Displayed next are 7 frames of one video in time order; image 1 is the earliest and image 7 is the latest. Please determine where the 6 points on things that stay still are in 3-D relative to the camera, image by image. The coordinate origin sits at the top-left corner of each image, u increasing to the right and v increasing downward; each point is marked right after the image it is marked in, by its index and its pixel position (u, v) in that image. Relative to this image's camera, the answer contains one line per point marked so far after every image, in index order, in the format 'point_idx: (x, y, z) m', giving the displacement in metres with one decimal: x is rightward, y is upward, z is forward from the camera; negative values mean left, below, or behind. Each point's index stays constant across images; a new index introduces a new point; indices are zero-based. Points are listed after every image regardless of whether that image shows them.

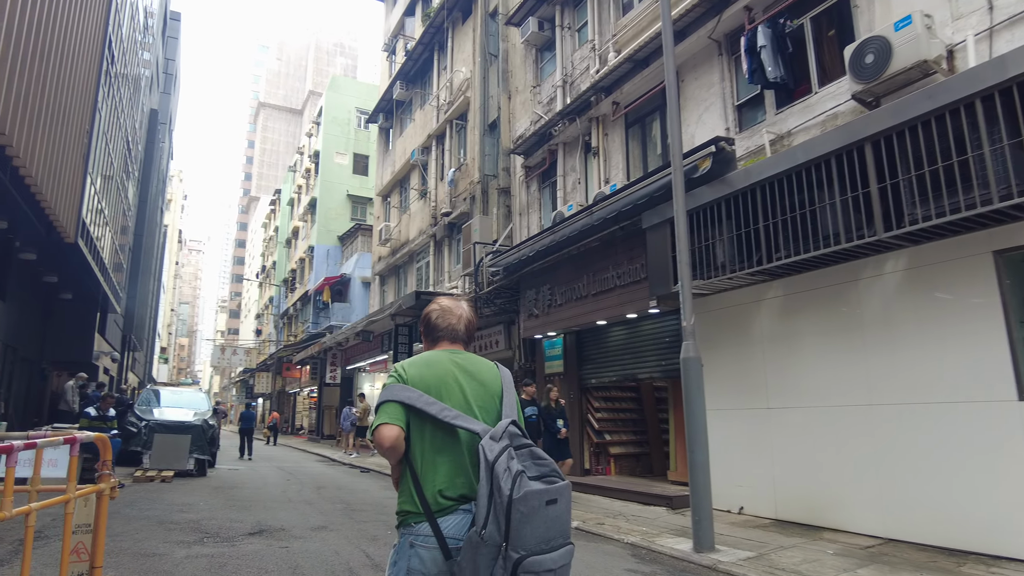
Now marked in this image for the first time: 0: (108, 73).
0: (-10.4, +5.6, +16.7) m
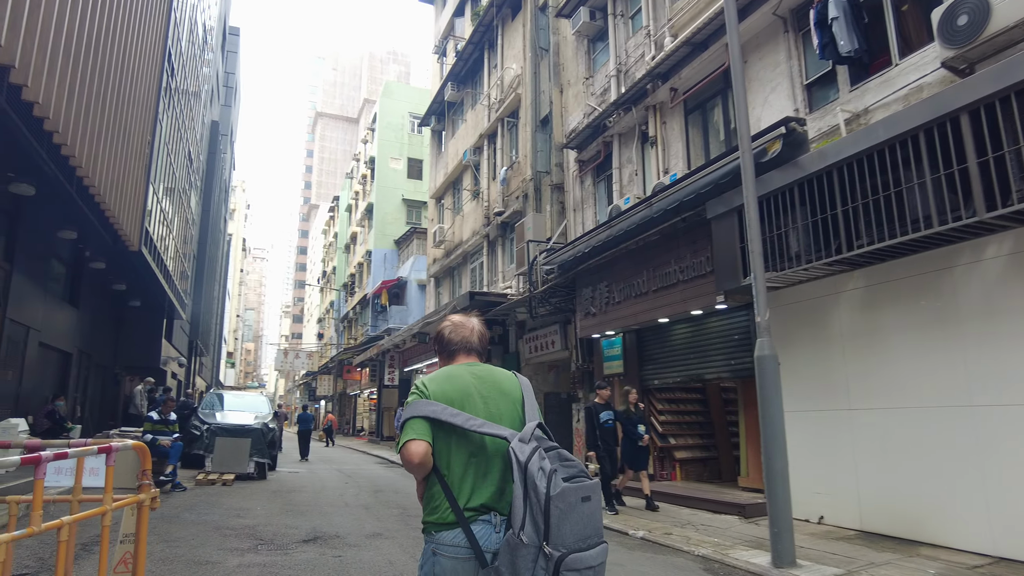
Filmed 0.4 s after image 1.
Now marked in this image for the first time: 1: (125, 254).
0: (-9.1, +5.4, +17.2) m
1: (-8.3, +0.7, +13.9) m
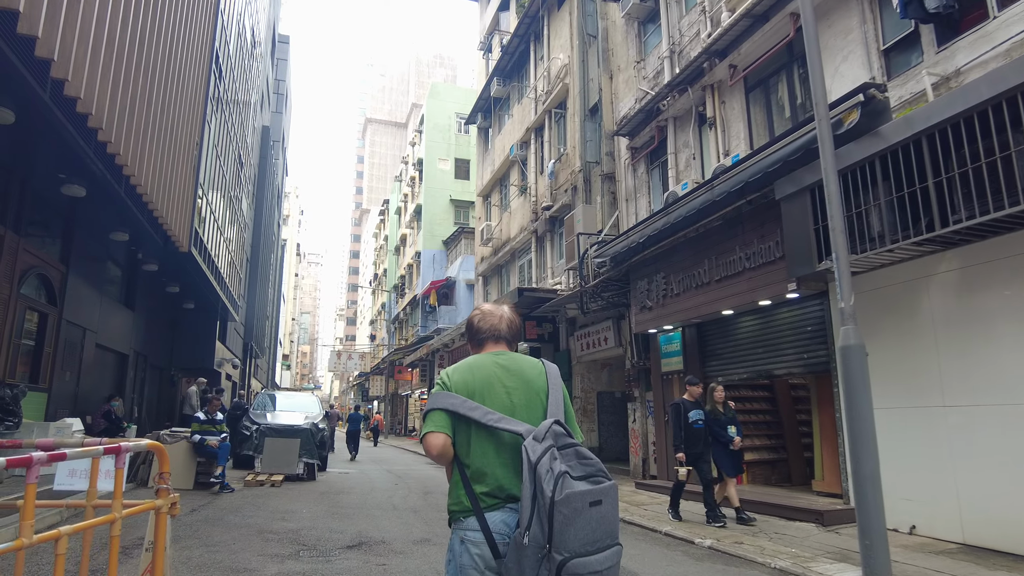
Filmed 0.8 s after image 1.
0: (-7.9, +5.3, +17.4) m
1: (-7.3, +0.7, +14.0) m
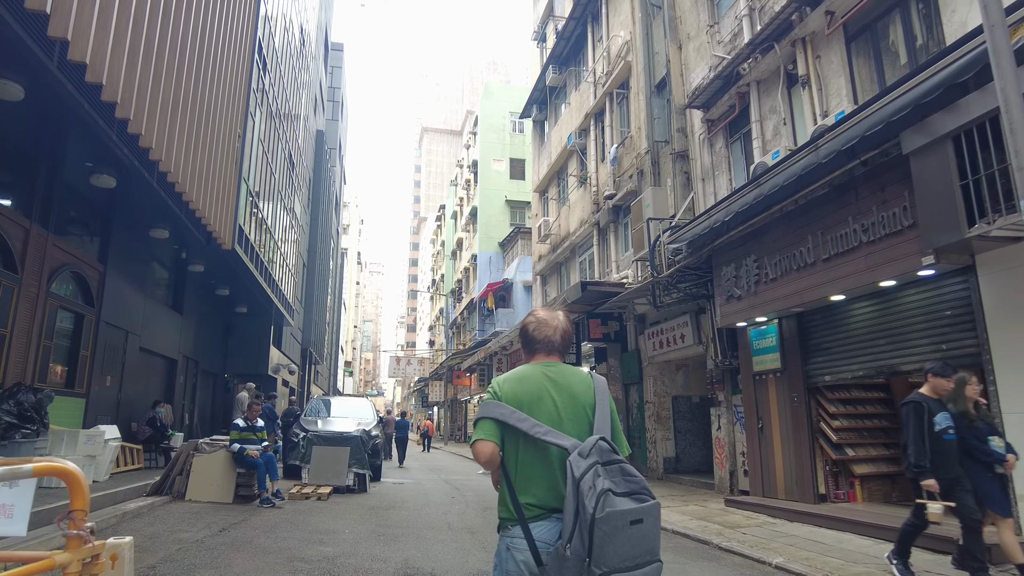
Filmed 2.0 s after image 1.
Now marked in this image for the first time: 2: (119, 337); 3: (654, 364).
0: (-6.4, +5.3, +16.9) m
1: (-6.0, +0.7, +13.4) m
2: (-6.7, -0.8, +11.1) m
3: (+2.9, -1.6, +13.3) m
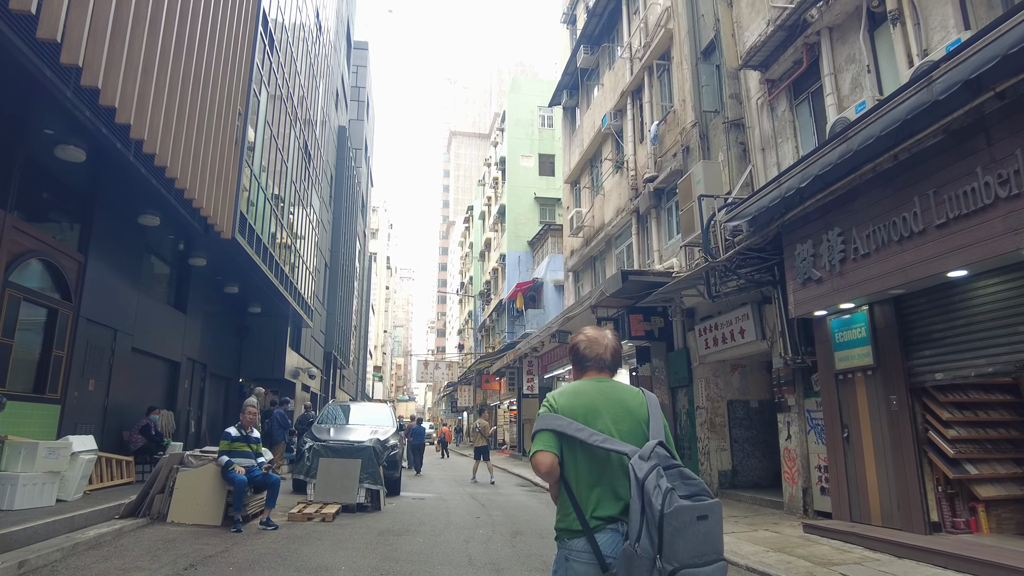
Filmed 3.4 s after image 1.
0: (-5.7, +5.3, +15.8) m
1: (-5.4, +0.8, +12.2) m
2: (-6.3, -0.7, +10.0) m
3: (+3.5, -1.4, +11.7) m
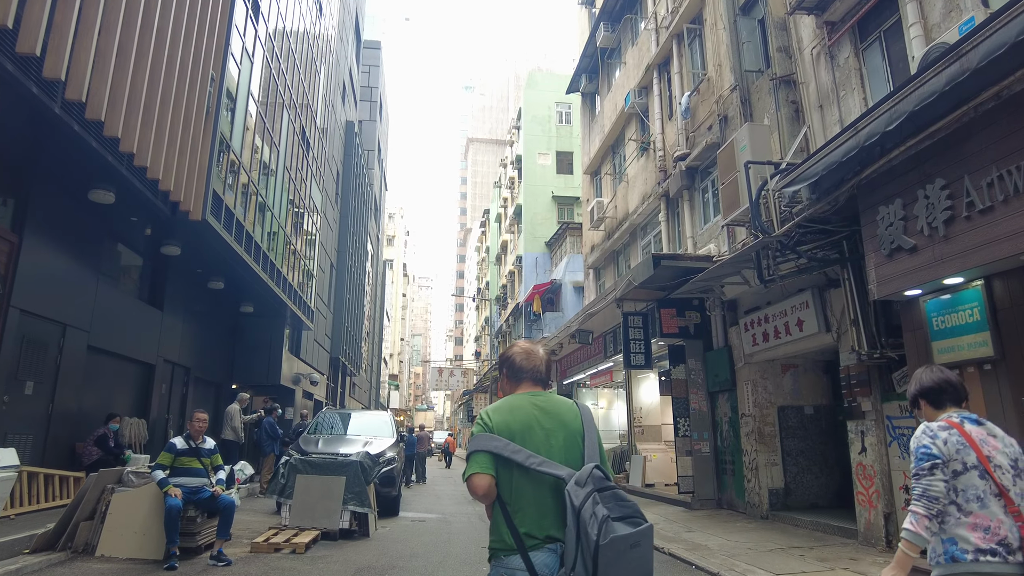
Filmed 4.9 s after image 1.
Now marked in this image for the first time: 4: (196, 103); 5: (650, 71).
0: (-5.5, +5.4, +14.4) m
1: (-5.2, +0.9, +10.8) m
2: (-6.1, -0.6, +8.6) m
3: (+3.7, -1.2, +10.0) m
4: (-4.8, +2.8, +9.9) m
5: (+3.2, +5.1, +15.3) m
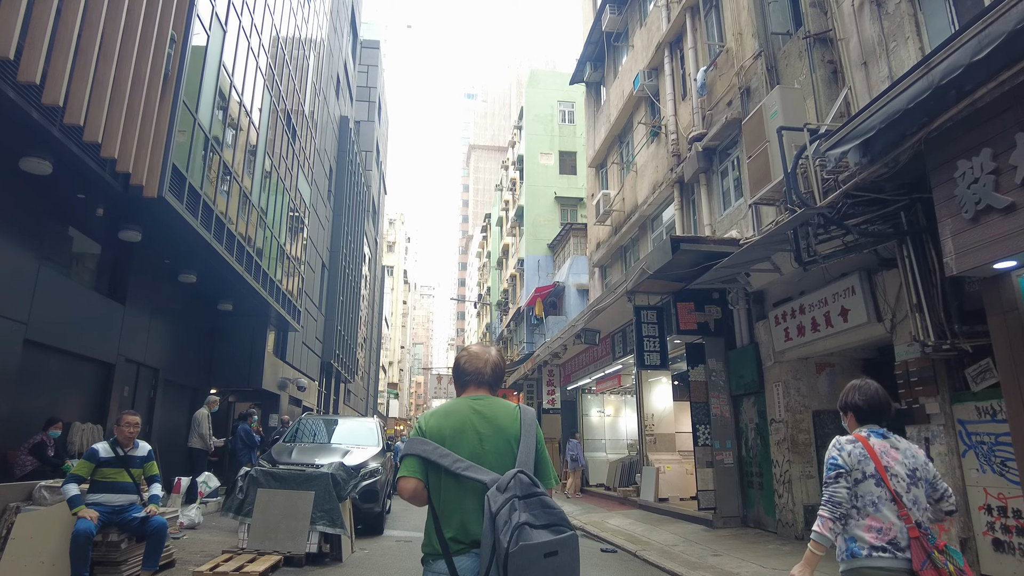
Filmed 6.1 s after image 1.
0: (-5.5, +5.5, +13.3) m
1: (-5.2, +1.1, +9.7) m
2: (-6.1, -0.4, +7.4) m
3: (+3.7, -1.0, +8.8) m
4: (-4.8, +3.0, +8.7) m
5: (+3.2, +5.2, +14.1) m
